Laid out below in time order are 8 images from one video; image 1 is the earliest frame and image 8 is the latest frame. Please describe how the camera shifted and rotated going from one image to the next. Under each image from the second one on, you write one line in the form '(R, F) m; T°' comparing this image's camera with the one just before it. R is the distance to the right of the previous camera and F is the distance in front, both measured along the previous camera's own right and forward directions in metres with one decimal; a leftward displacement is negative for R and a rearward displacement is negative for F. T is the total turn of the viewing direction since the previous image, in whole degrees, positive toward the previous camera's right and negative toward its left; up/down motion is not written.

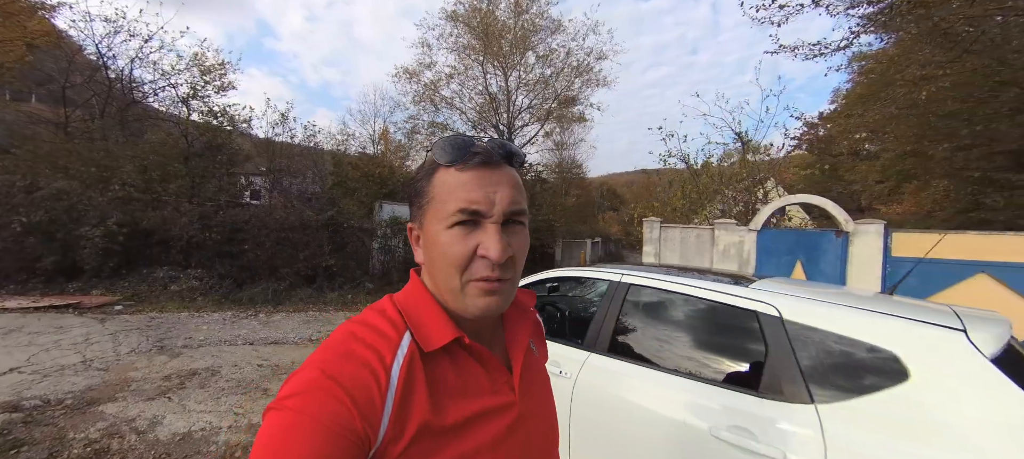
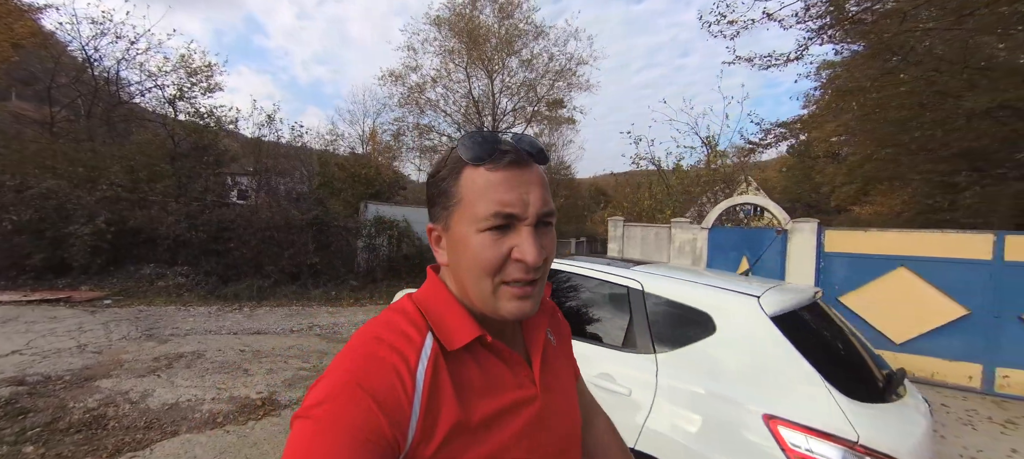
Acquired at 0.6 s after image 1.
(+0.4, -0.4) m; +1°
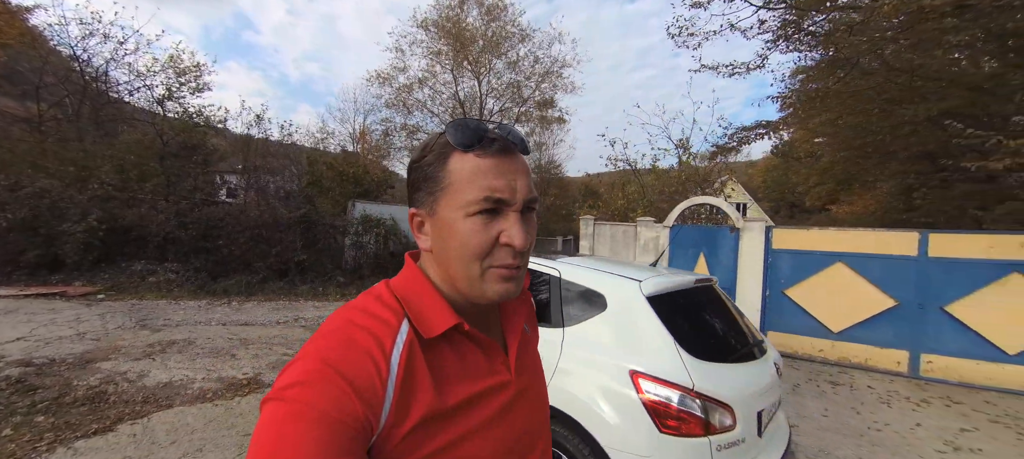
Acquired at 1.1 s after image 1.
(+0.3, -0.4) m; +1°
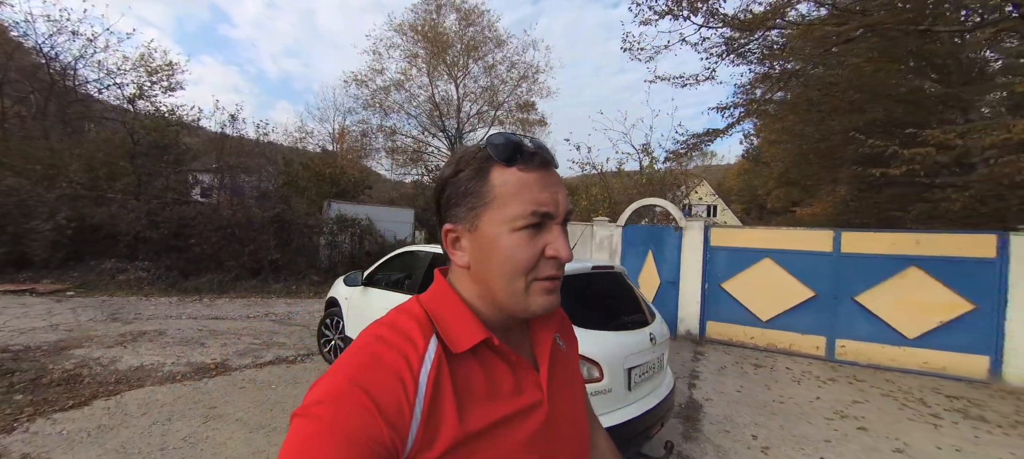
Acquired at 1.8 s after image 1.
(+0.4, -0.4) m; +2°
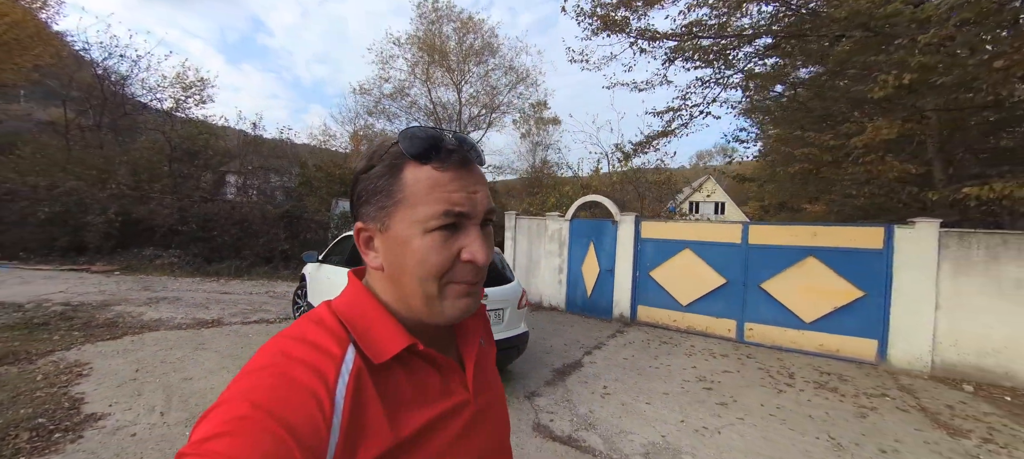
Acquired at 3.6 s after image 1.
(+1.4, -1.0) m; -4°
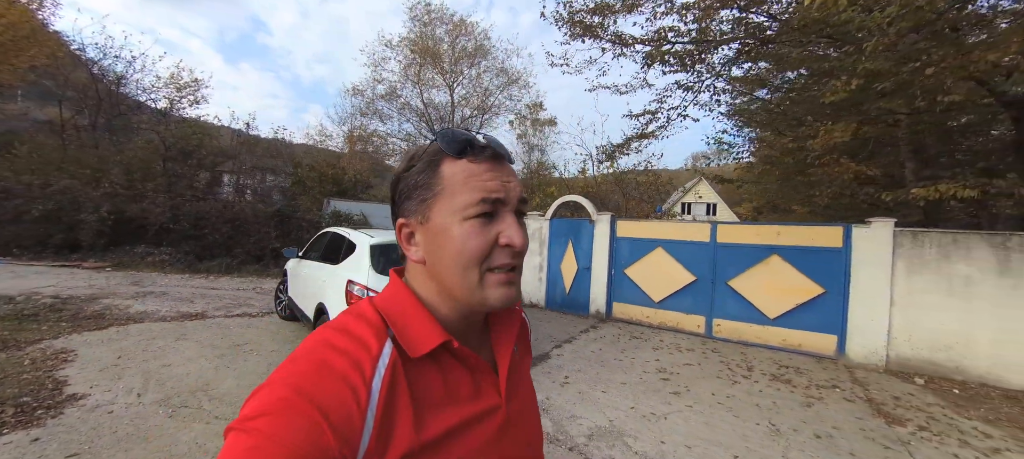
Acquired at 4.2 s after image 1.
(+0.4, -0.3) m; 0°
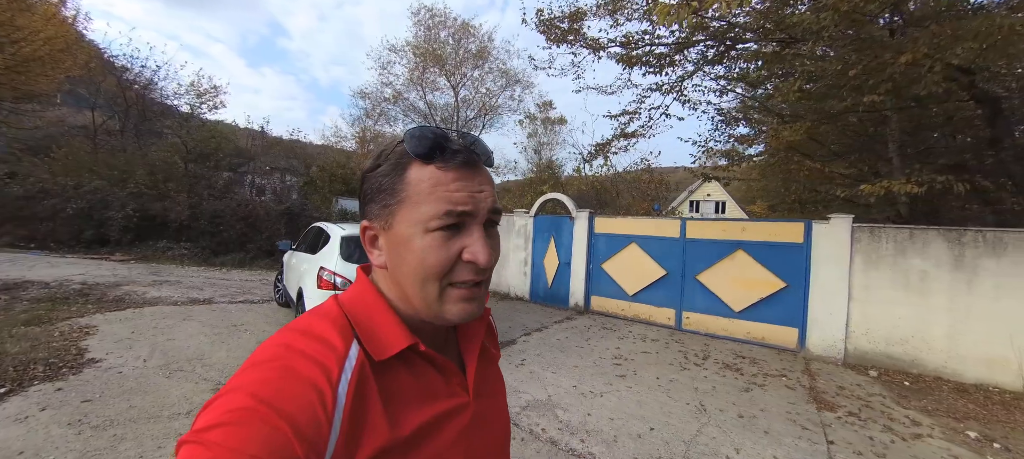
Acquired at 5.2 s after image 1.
(+0.7, -0.5) m; -2°
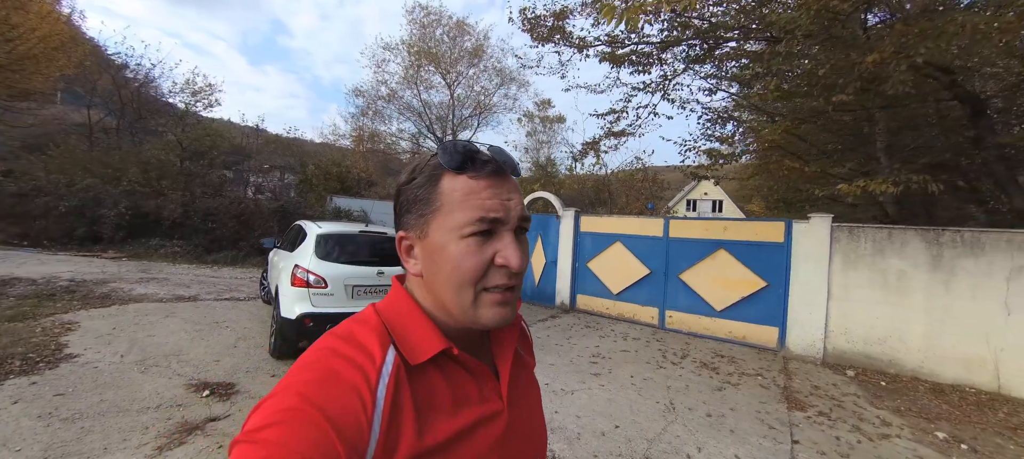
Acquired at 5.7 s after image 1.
(+0.3, -0.1) m; 0°
